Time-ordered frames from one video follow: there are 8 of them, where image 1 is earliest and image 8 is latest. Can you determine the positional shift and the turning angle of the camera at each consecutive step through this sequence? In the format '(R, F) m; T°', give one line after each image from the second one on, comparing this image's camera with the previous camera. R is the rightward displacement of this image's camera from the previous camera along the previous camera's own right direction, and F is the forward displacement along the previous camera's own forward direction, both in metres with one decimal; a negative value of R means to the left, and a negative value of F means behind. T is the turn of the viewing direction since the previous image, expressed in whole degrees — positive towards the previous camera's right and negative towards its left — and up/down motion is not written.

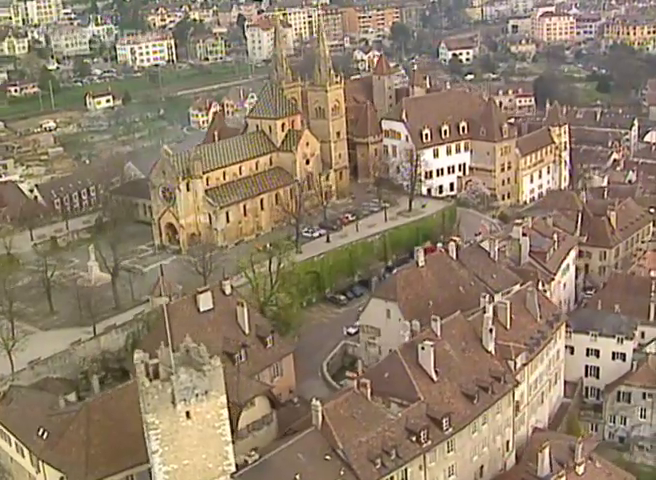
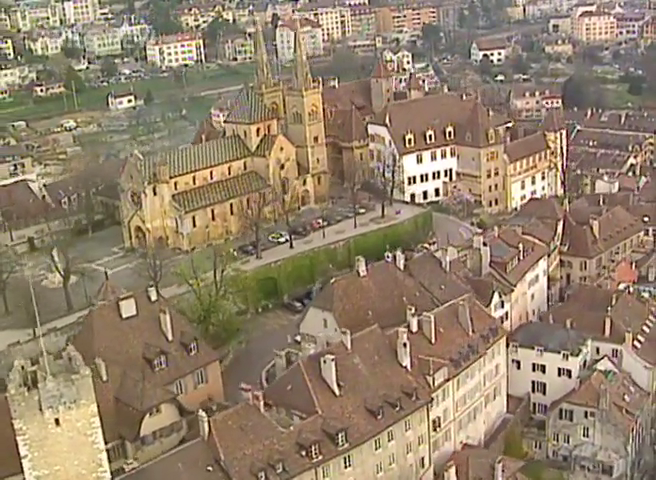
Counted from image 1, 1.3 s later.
(+8.0, +0.5) m; -5°
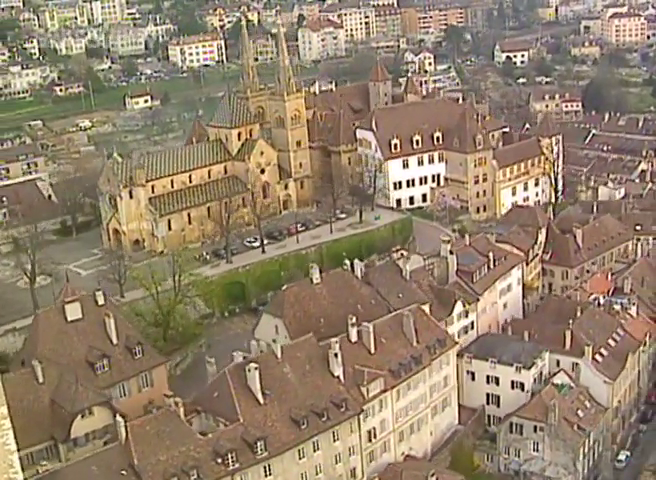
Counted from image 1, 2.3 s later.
(+6.0, +0.2) m; -3°
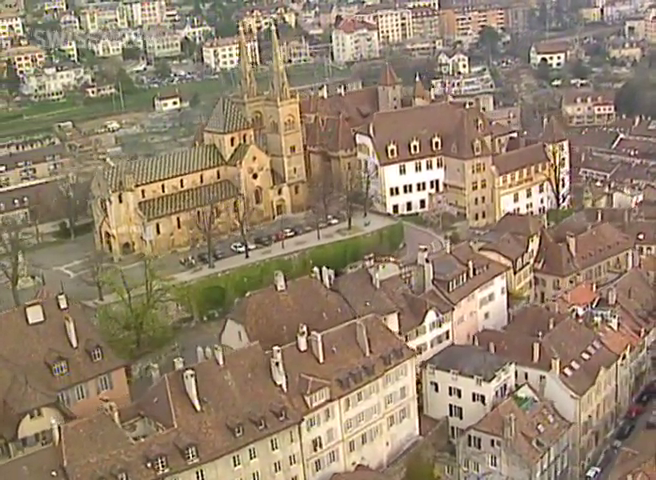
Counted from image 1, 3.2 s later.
(+6.2, +0.1) m; -4°
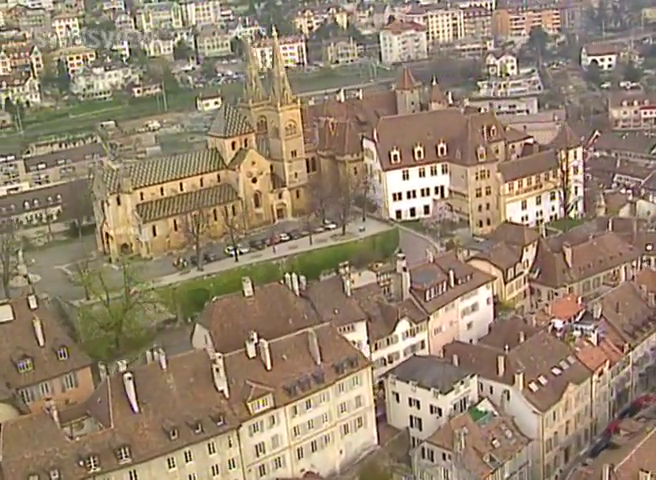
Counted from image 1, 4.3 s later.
(+7.3, -0.1) m; -5°
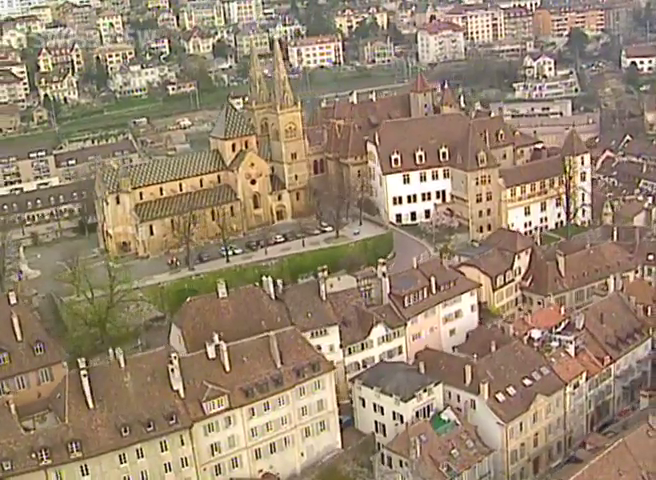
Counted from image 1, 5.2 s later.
(+5.8, -0.4) m; -4°
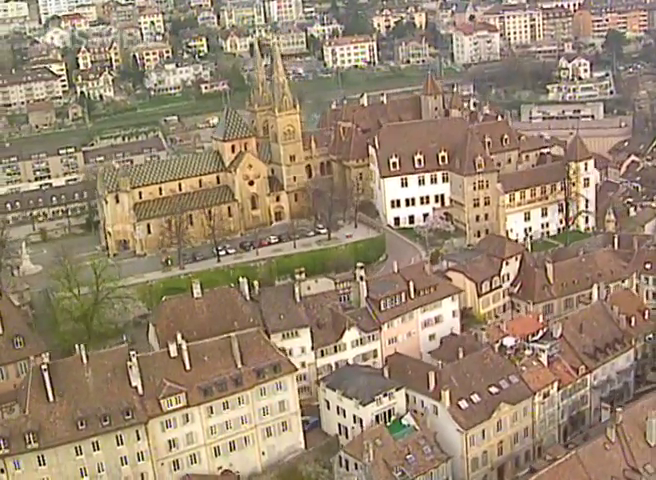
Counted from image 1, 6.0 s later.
(+5.9, -0.6) m; -4°
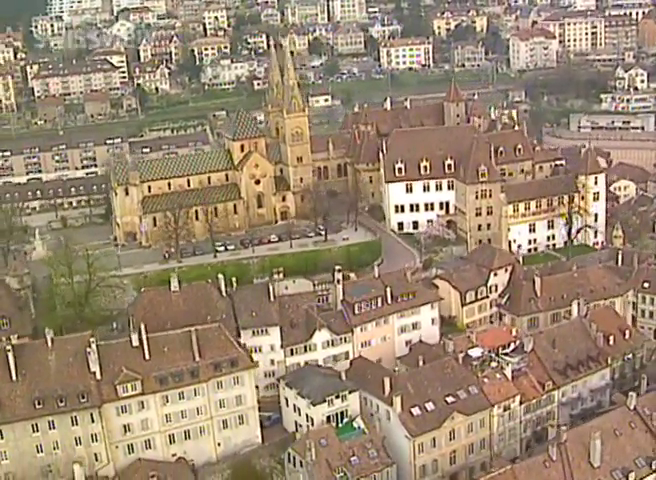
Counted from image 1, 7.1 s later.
(+7.7, -1.1) m; -6°
